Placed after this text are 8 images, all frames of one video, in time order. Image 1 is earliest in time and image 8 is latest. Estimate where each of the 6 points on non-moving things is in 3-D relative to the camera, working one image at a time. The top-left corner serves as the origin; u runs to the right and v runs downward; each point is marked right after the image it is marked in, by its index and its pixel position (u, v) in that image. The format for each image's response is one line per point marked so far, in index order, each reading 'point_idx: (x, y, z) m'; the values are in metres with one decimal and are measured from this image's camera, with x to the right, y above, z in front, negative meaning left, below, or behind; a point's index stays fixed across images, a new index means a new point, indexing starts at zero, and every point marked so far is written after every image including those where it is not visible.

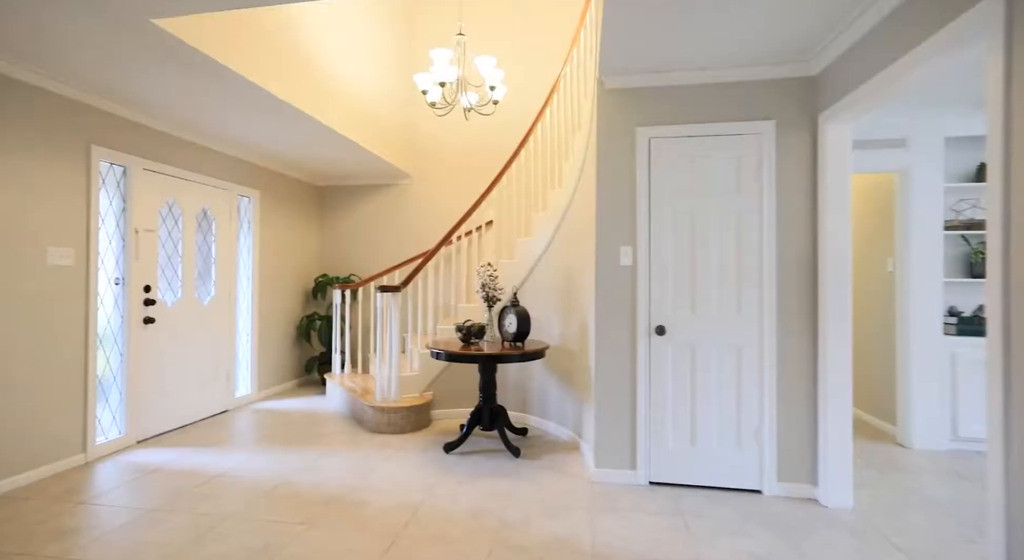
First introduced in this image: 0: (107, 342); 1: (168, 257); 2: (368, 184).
0: (-2.8, -0.4, +3.7) m
1: (-2.7, +0.2, +4.2) m
2: (-1.5, +1.0, +5.7) m
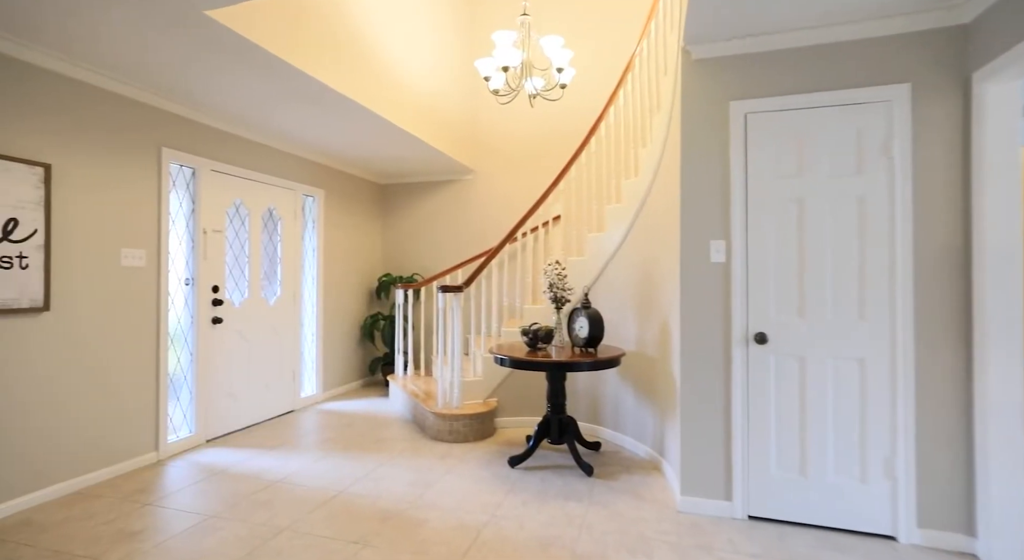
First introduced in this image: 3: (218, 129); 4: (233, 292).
0: (-2.4, -0.4, +3.7) m
1: (-2.2, +0.2, +4.2) m
2: (-0.8, +1.1, +5.6) m
3: (-2.2, +1.1, +4.0) m
4: (-2.2, -0.1, +4.1) m
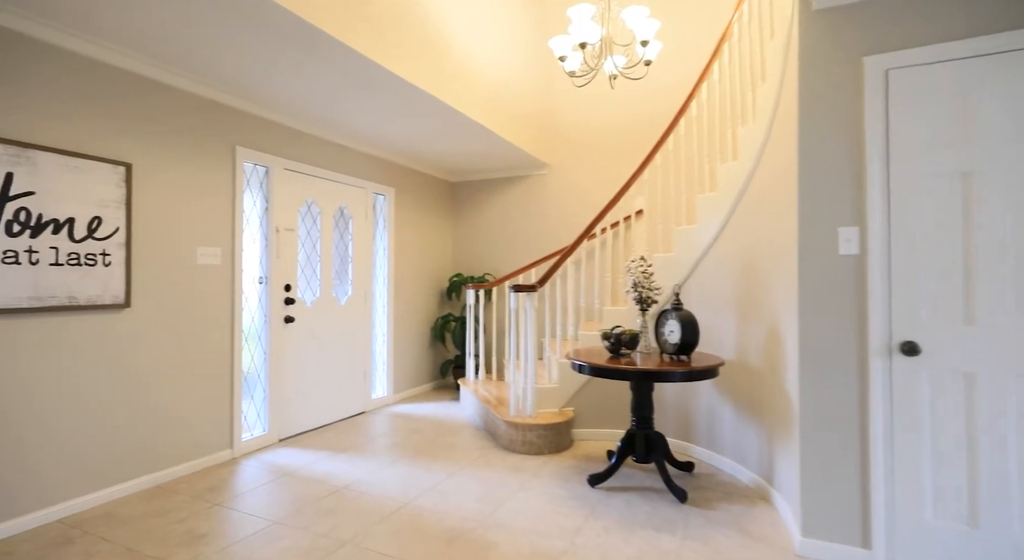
0: (-1.8, -0.4, +3.7) m
1: (-1.6, +0.2, +4.1) m
2: (-0.1, +1.1, +5.3) m
3: (-1.7, +1.1, +3.9) m
4: (-1.6, -0.1, +4.1) m
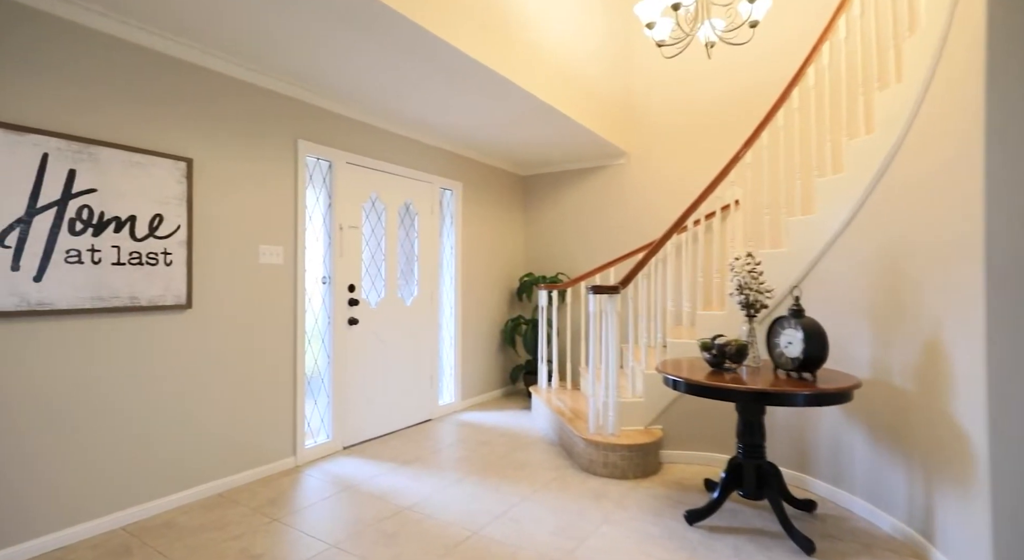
0: (-1.3, -0.4, +3.5) m
1: (-1.0, +0.2, +3.9) m
2: (+0.6, +1.1, +4.9) m
3: (-1.1, +1.1, +3.8) m
4: (-1.0, -0.1, +3.9) m
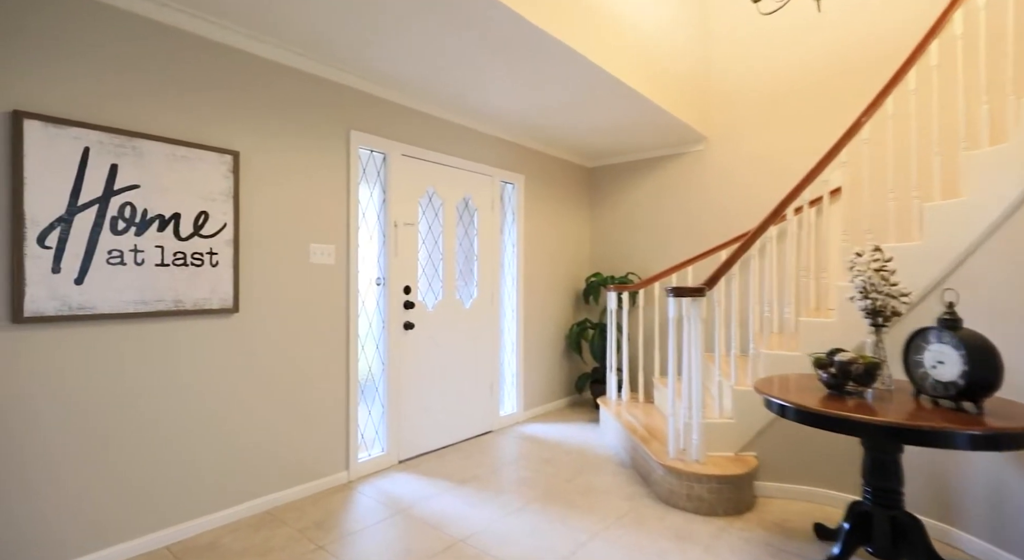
0: (-0.9, -0.4, +3.3) m
1: (-0.6, +0.2, +3.7) m
2: (+1.2, +1.1, +4.5) m
3: (-0.7, +1.1, +3.5) m
4: (-0.6, -0.1, +3.6) m
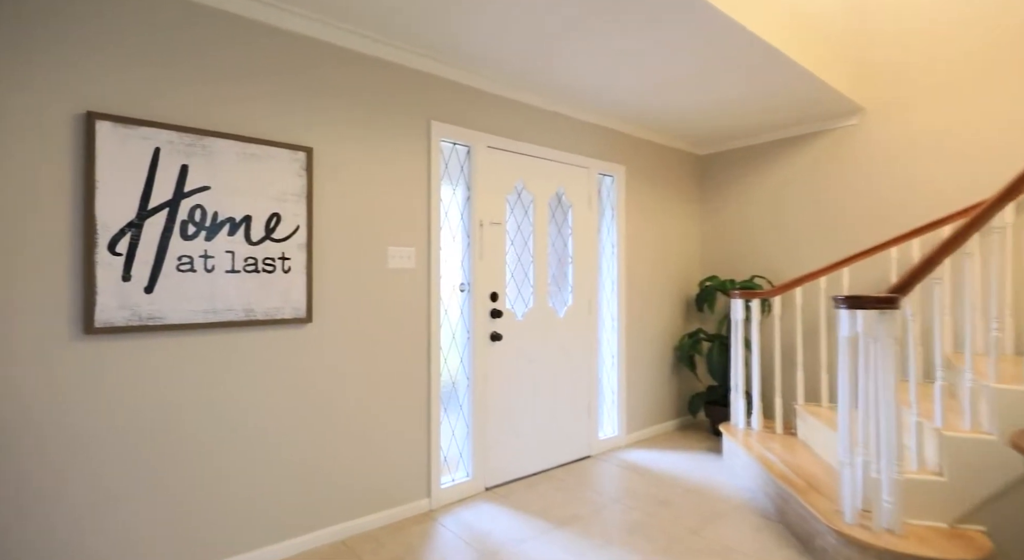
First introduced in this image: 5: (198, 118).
0: (-0.3, -0.5, +3.0) m
1: (0.0, +0.1, +3.3) m
2: (+1.9, +1.0, +3.8) m
3: (-0.1, +1.1, +3.1) m
4: (0.0, -0.1, +3.3) m
5: (-1.3, +0.7, +2.2) m
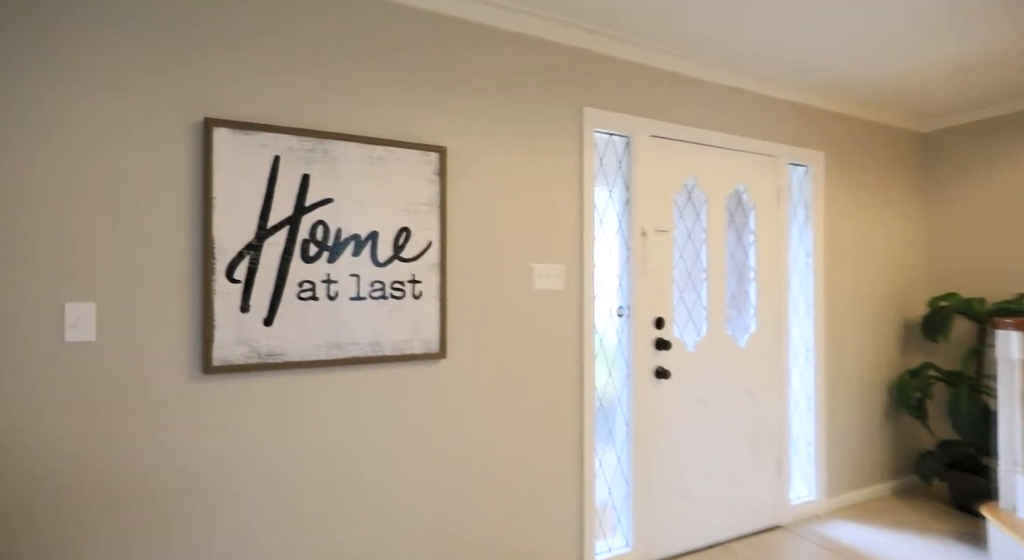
0: (+0.4, -0.6, +2.4) m
1: (+0.9, 0.0, +2.6) m
2: (+2.8, +0.9, +2.7) m
3: (+0.7, +1.0, +2.5) m
4: (+0.8, -0.2, +2.6) m
5: (-0.7, +0.6, +1.9) m
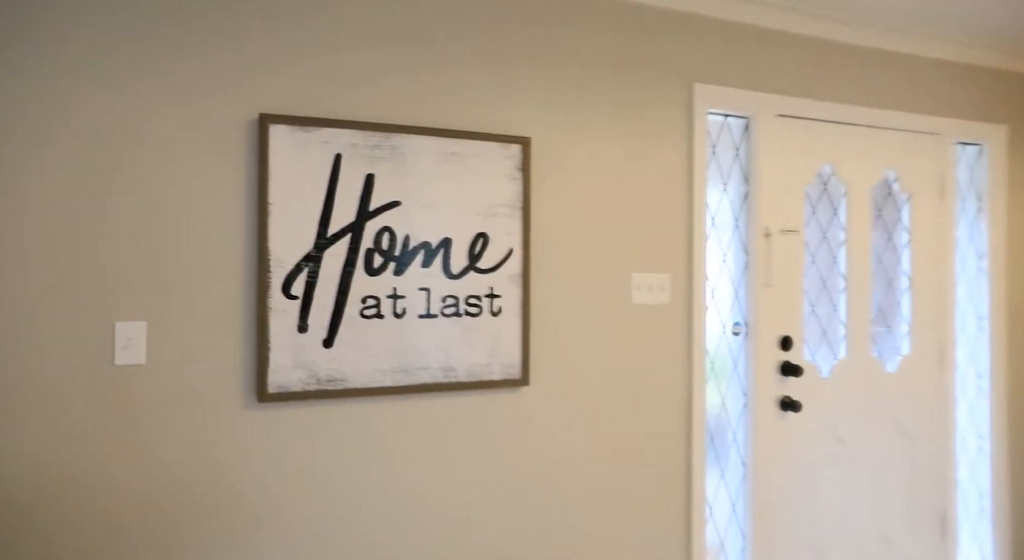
0: (+0.8, -0.6, +2.0) m
1: (+1.3, 0.0, +2.1) m
2: (+3.2, +0.9, +1.9) m
3: (+1.1, +1.0, +2.0) m
4: (+1.2, -0.3, +2.1) m
5: (-0.4, +0.5, +1.6) m
